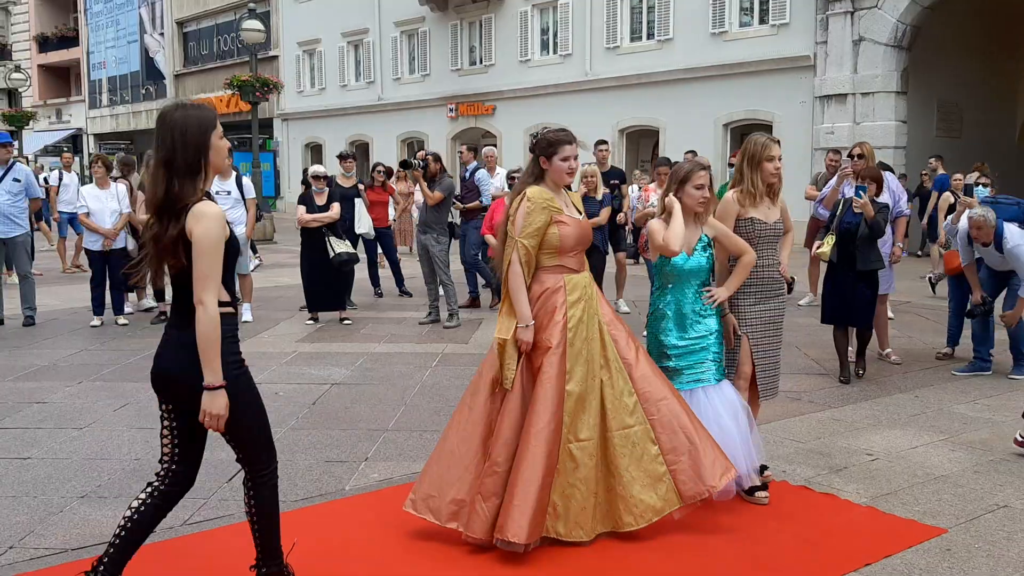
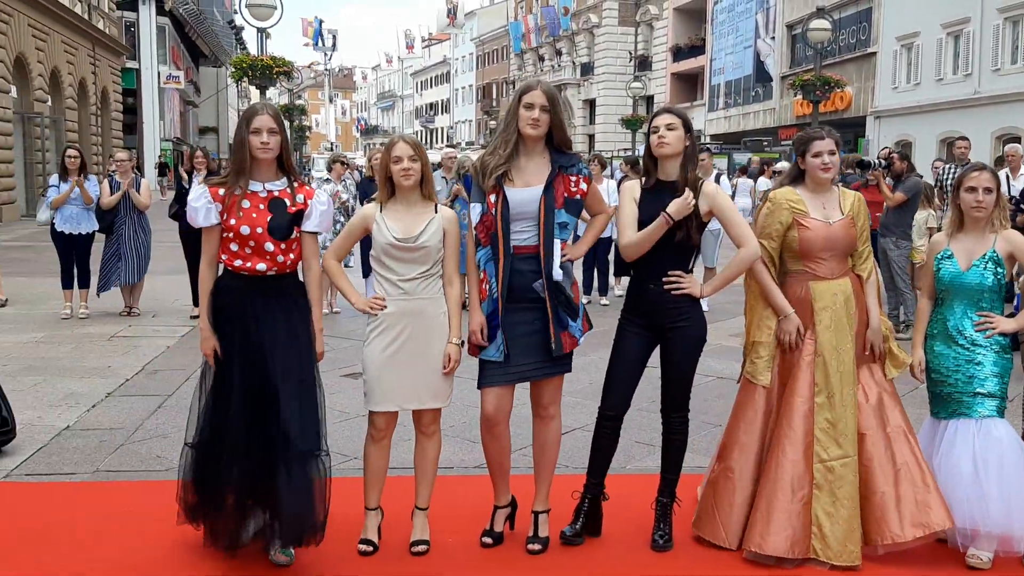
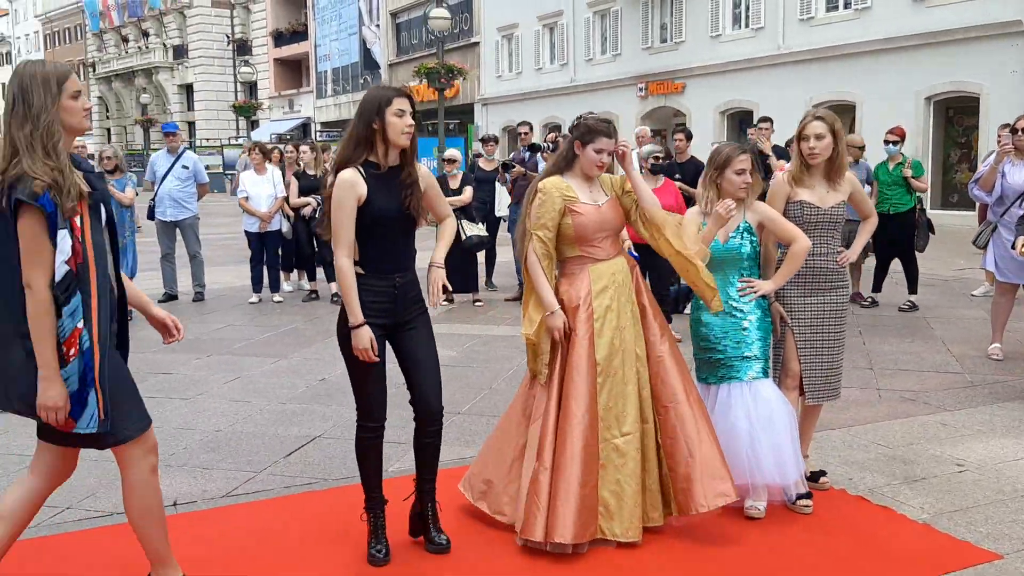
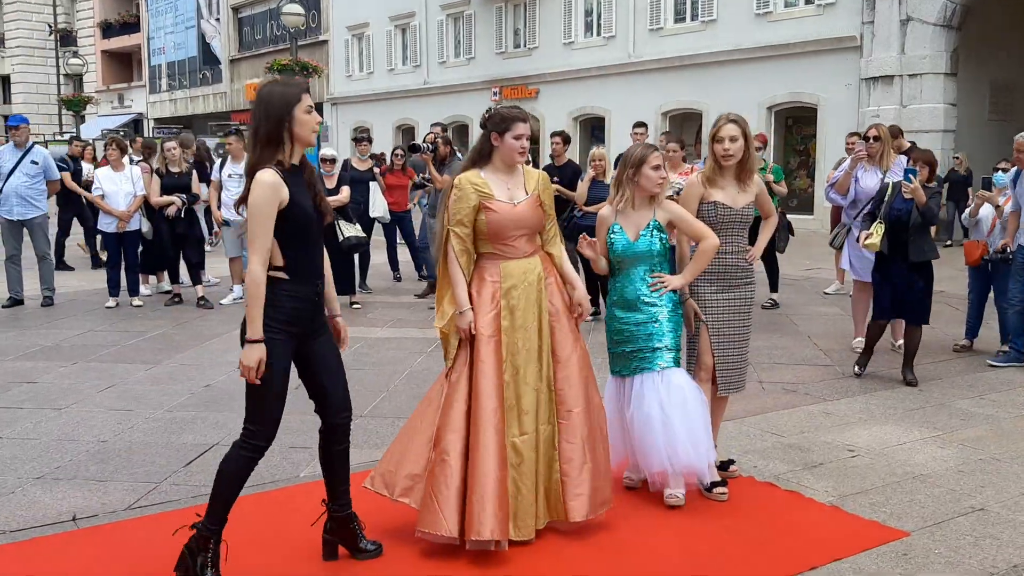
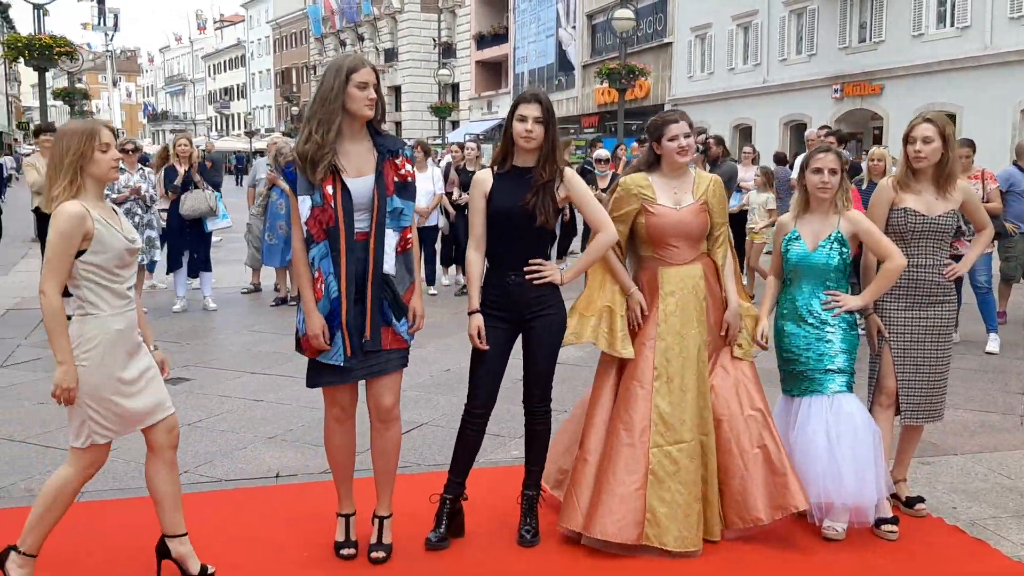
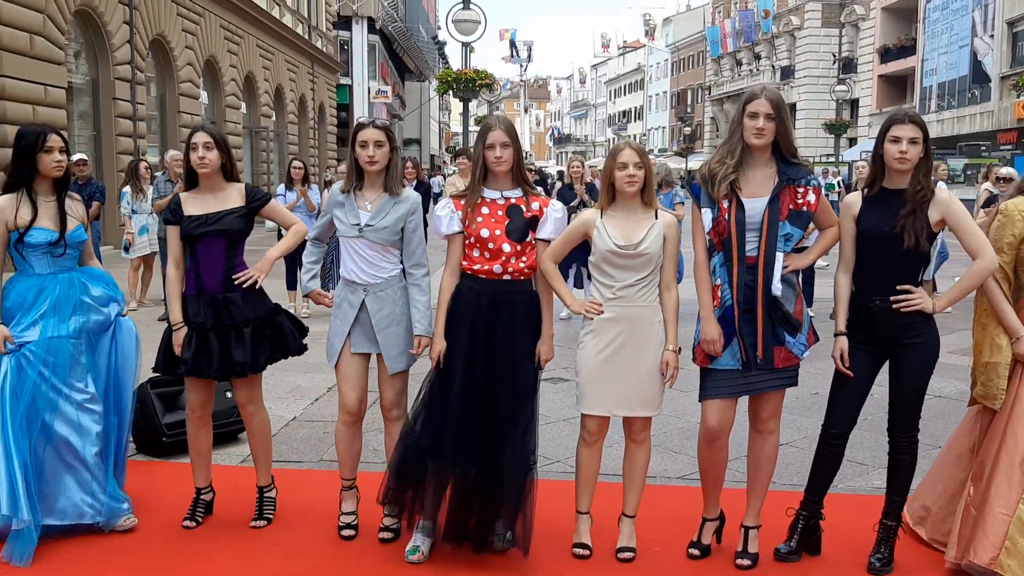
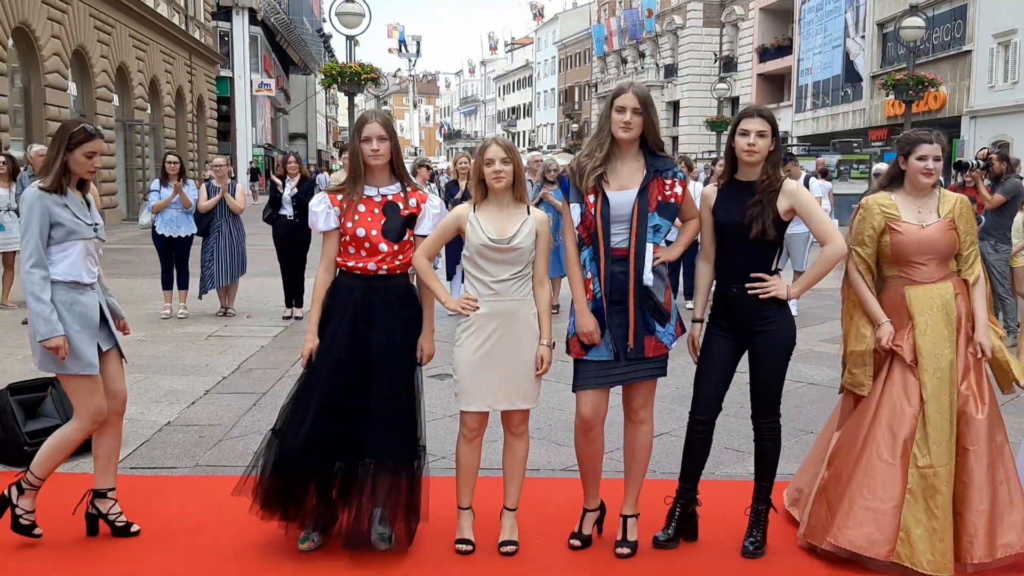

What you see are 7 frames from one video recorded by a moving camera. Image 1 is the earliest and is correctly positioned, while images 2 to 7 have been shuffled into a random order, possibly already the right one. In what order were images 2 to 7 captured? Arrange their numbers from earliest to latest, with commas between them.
4, 3, 5, 2, 7, 6
